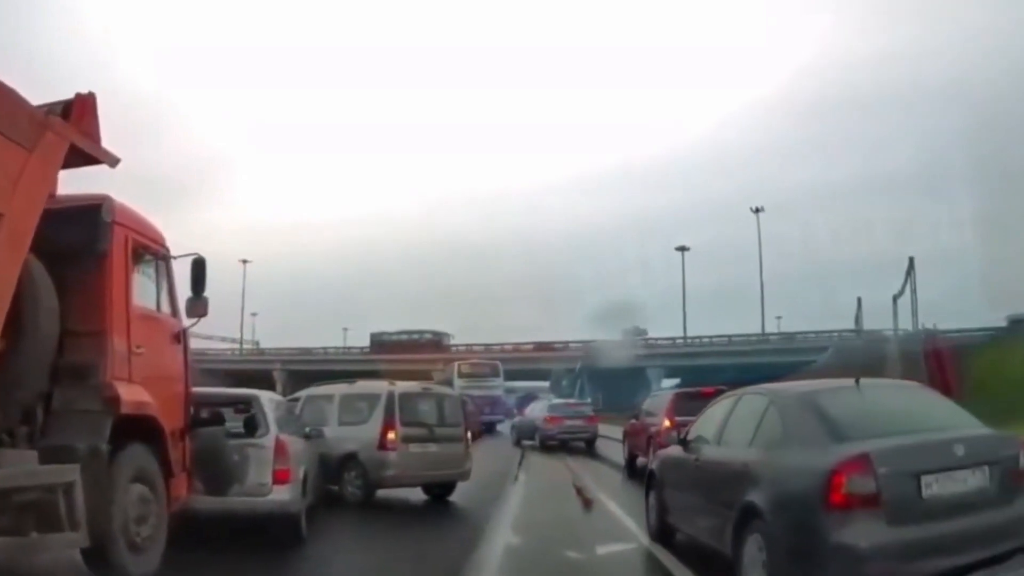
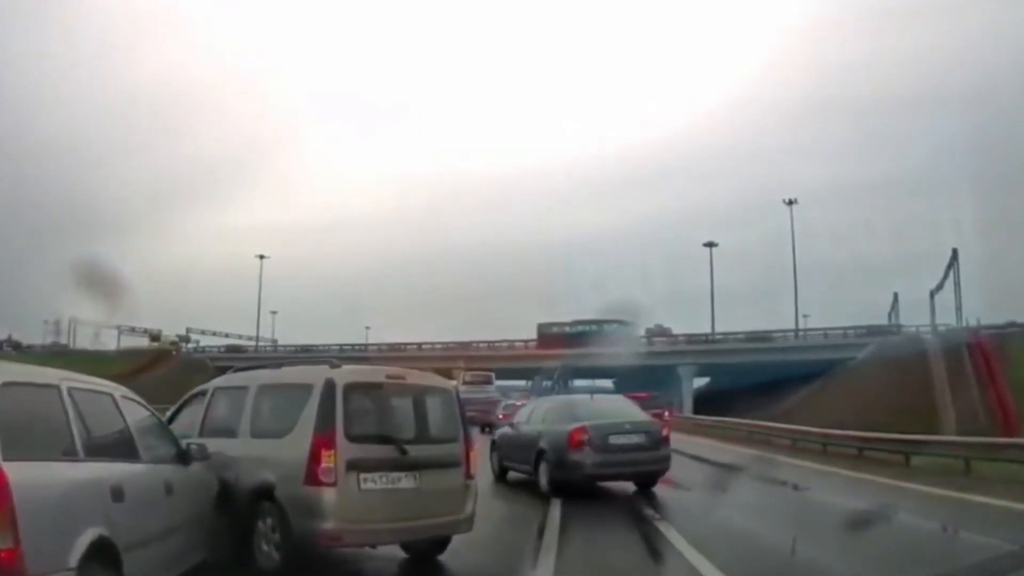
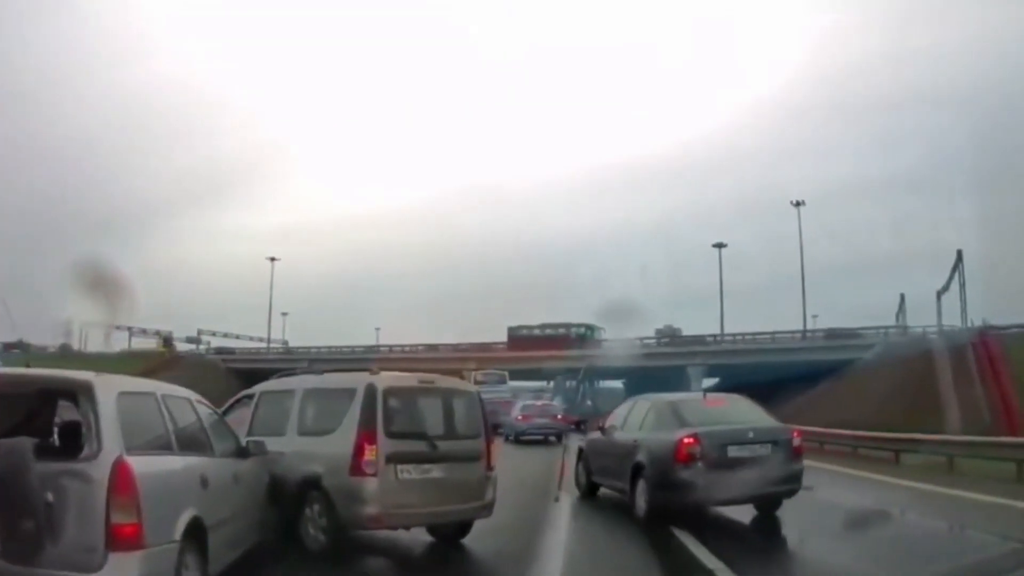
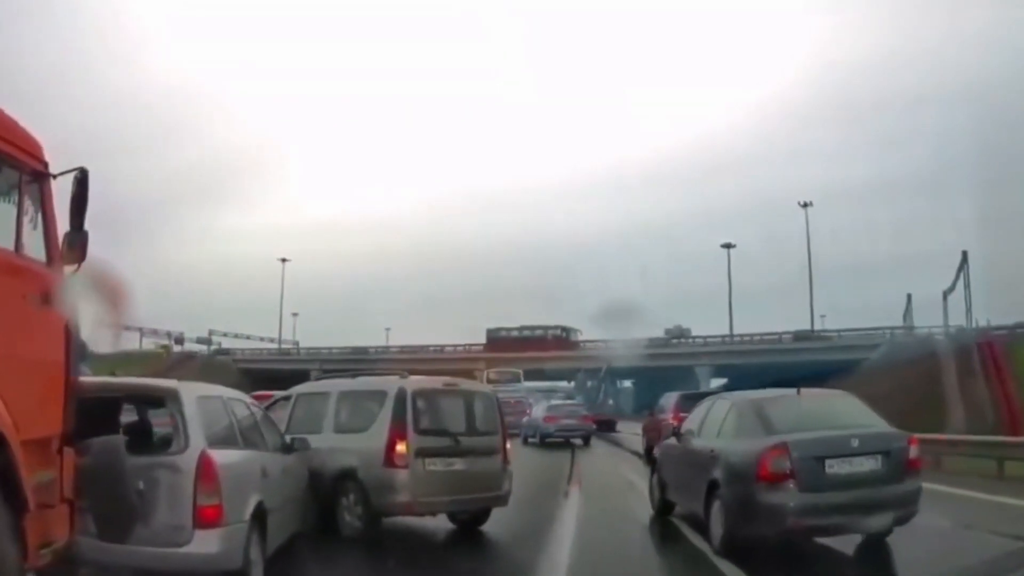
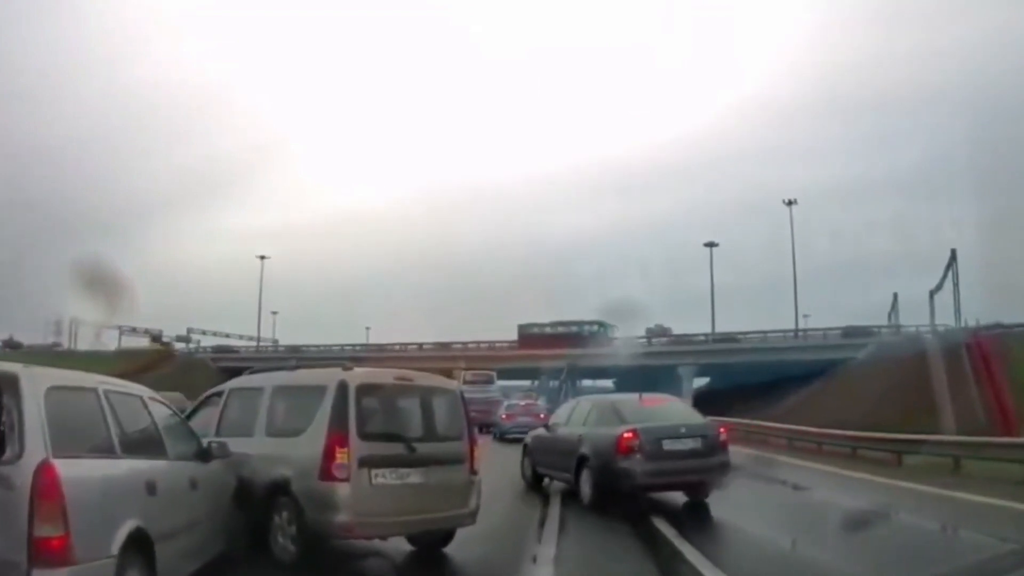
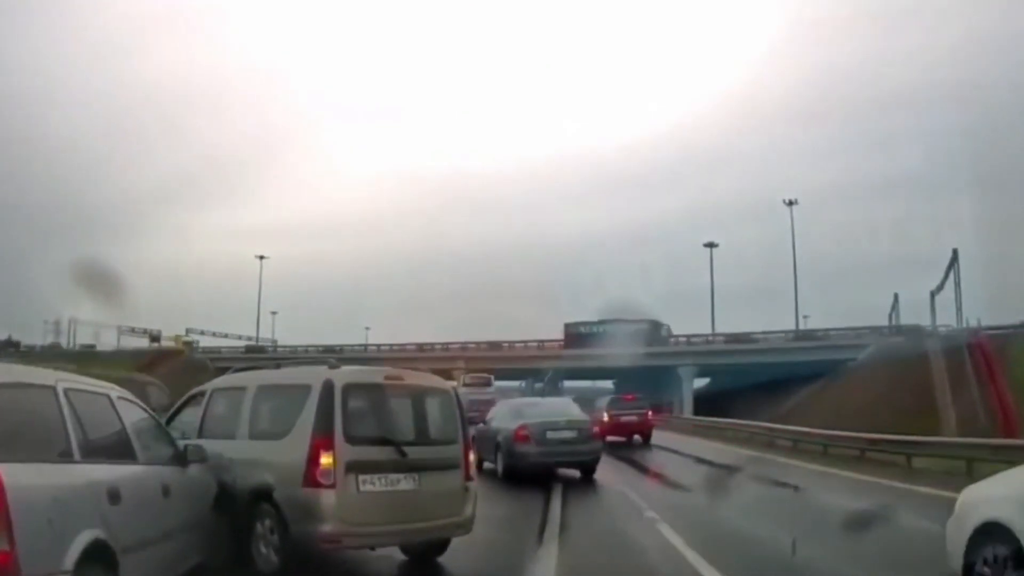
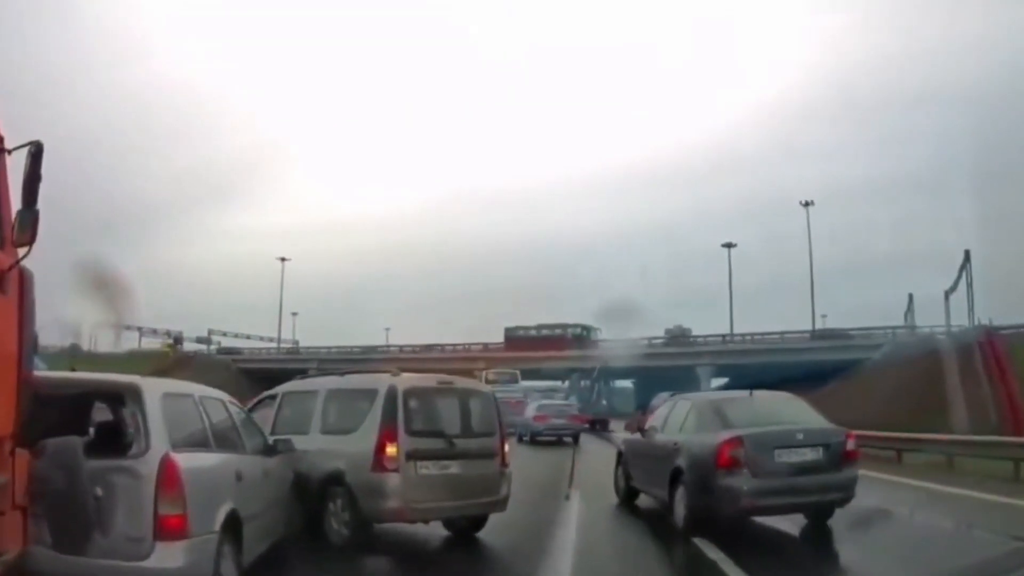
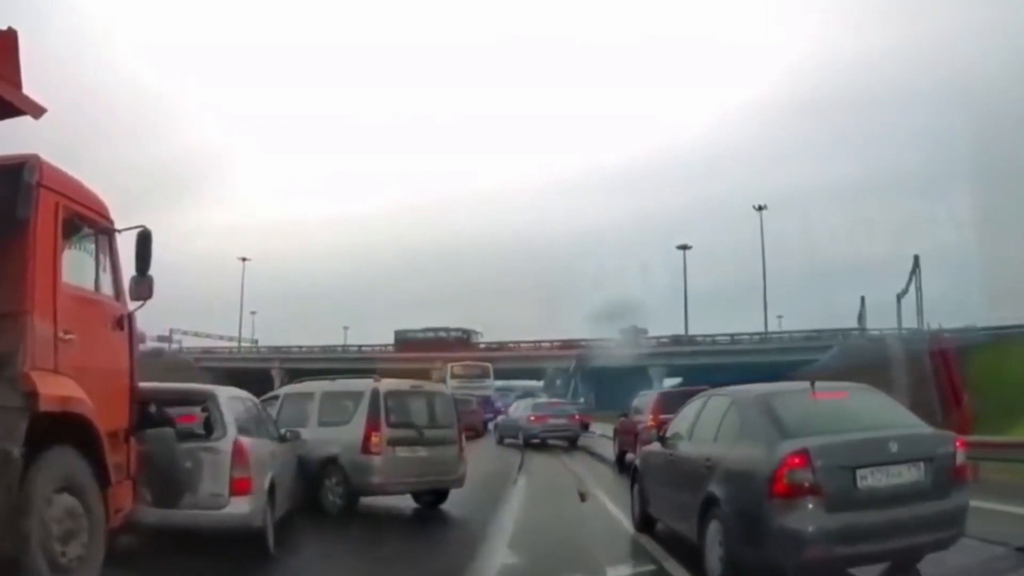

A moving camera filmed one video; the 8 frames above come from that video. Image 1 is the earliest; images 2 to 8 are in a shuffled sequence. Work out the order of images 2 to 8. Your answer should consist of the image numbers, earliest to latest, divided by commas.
8, 4, 7, 3, 5, 2, 6
